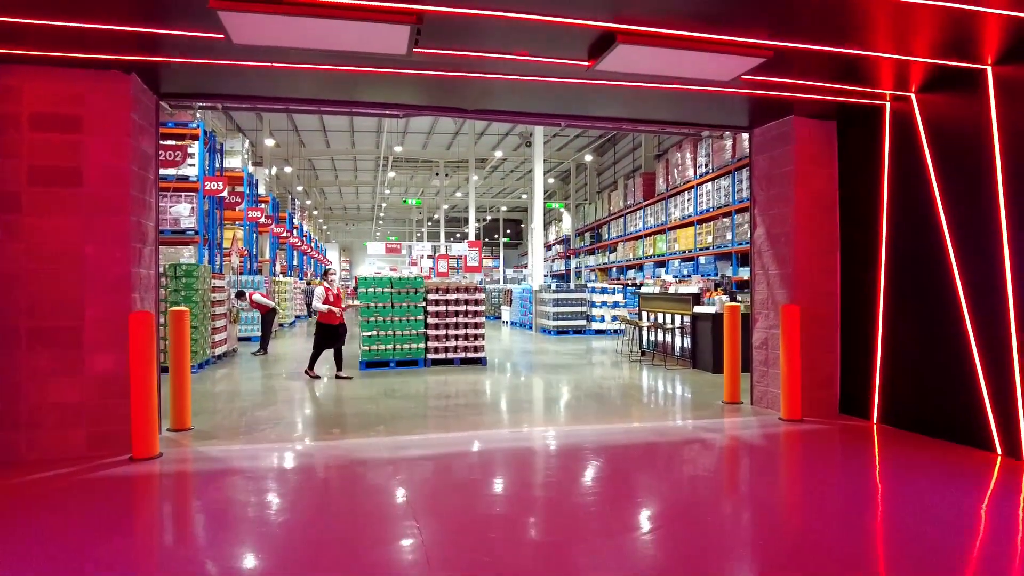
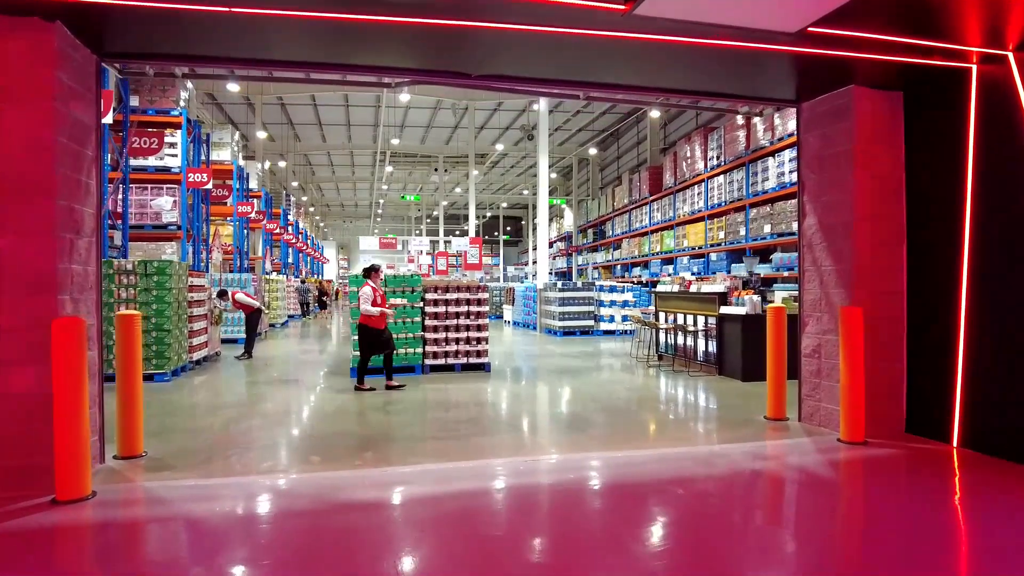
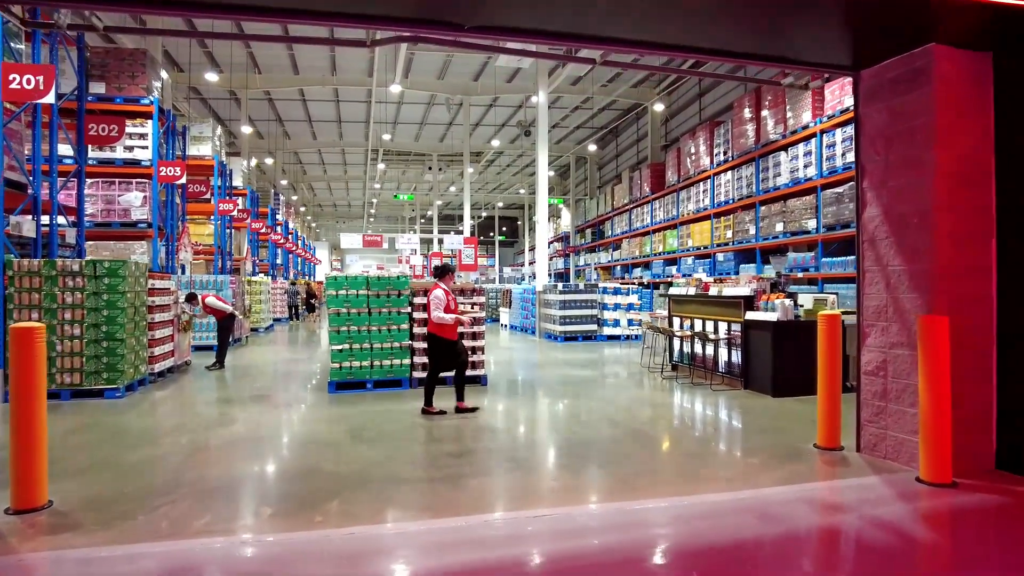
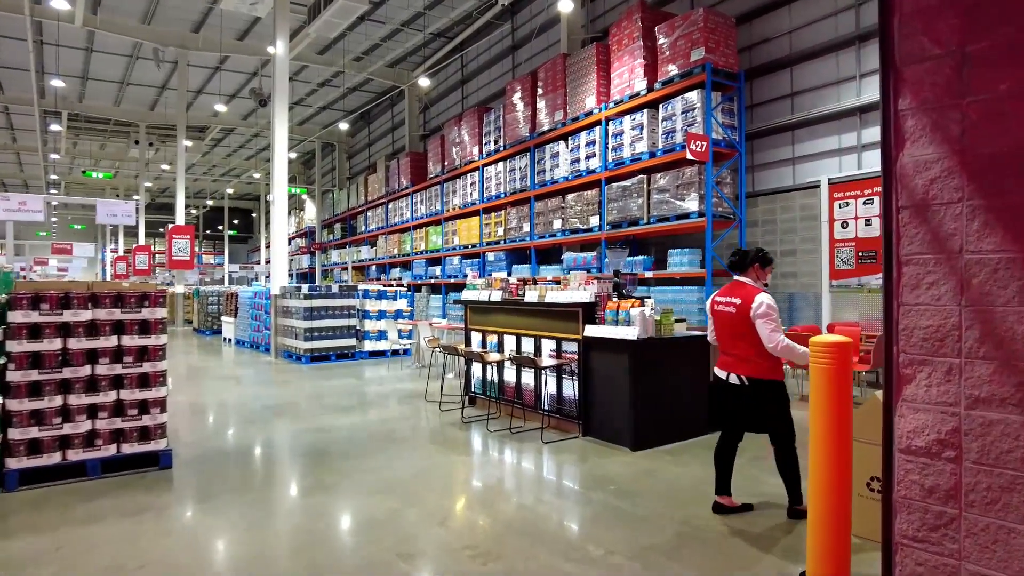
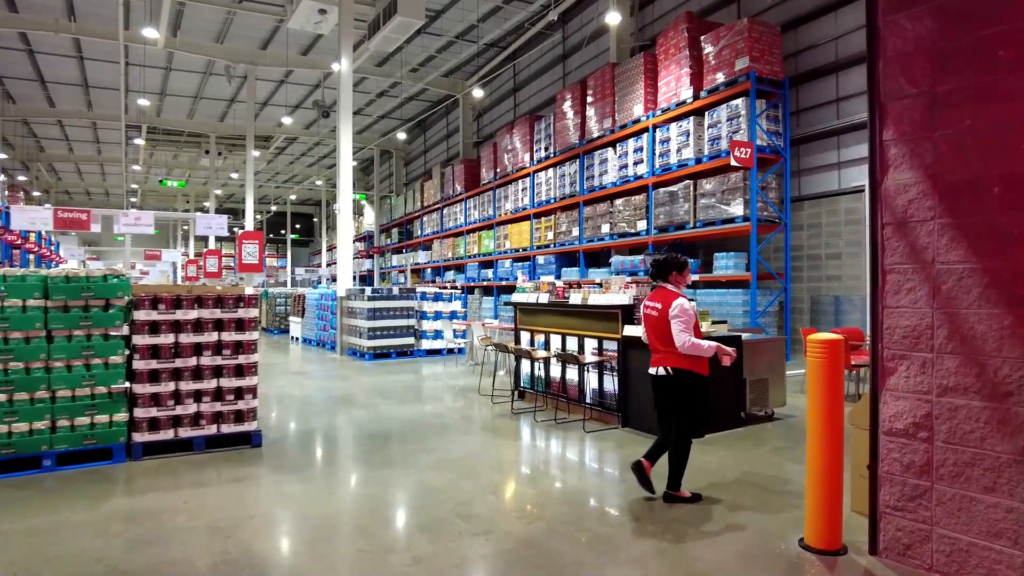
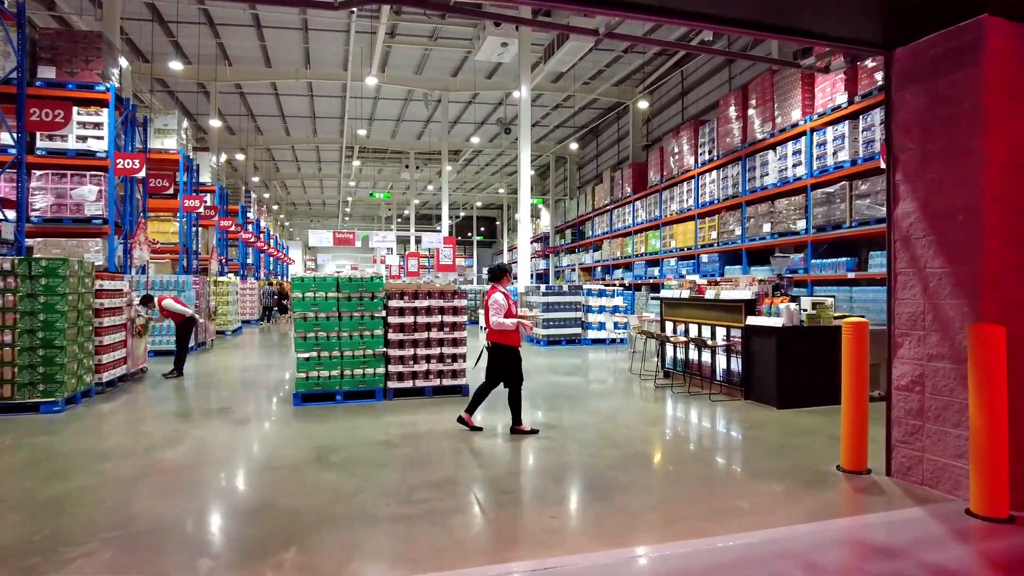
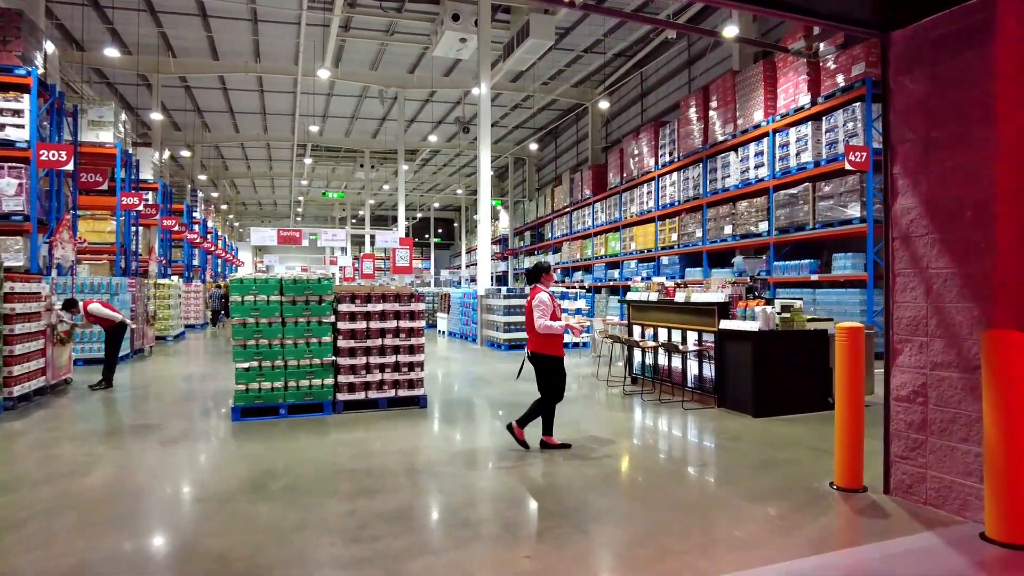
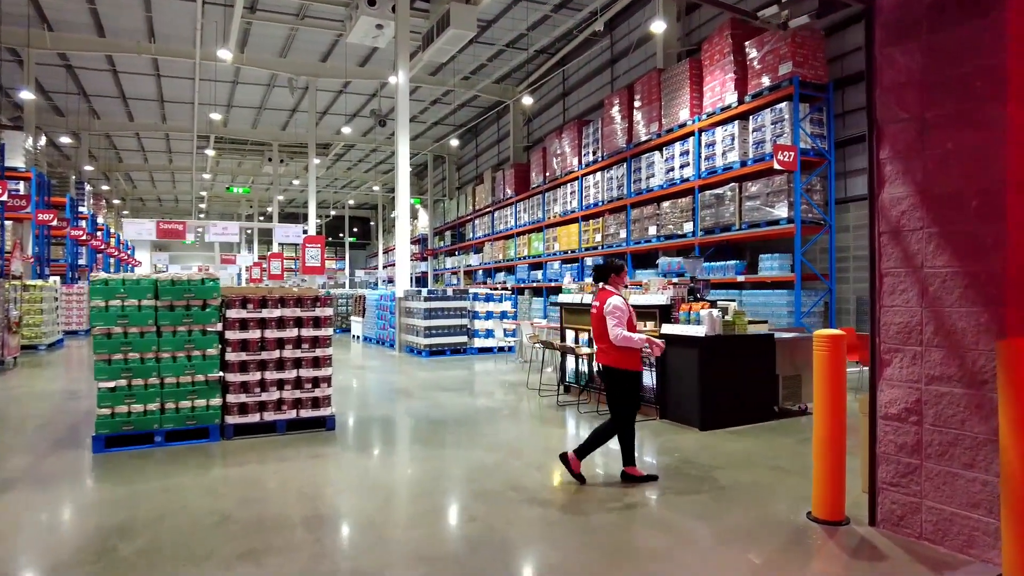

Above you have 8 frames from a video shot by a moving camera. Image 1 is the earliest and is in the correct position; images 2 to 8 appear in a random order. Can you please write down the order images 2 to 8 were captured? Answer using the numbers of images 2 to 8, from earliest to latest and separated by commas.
2, 3, 6, 7, 8, 5, 4
